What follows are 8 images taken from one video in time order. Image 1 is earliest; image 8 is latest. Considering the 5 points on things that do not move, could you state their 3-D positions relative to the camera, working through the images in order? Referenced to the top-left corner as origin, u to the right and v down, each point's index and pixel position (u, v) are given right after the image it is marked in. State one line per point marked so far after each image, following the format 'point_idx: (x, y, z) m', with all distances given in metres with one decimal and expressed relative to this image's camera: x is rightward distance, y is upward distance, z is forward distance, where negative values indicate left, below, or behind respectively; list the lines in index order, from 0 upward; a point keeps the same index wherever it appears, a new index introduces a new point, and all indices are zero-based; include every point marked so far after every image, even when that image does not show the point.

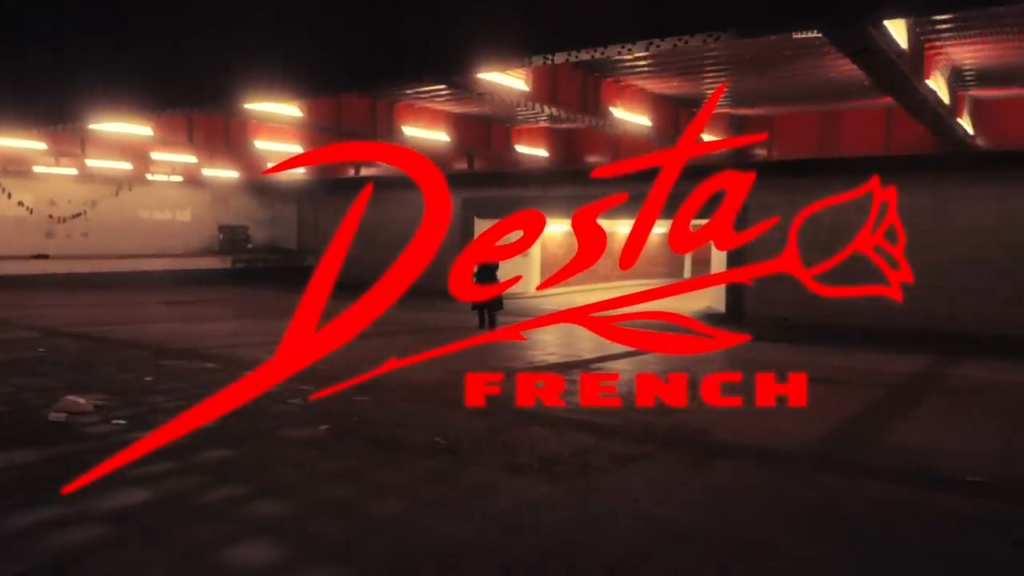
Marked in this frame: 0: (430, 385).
0: (-1.1, -1.1, +10.6) m
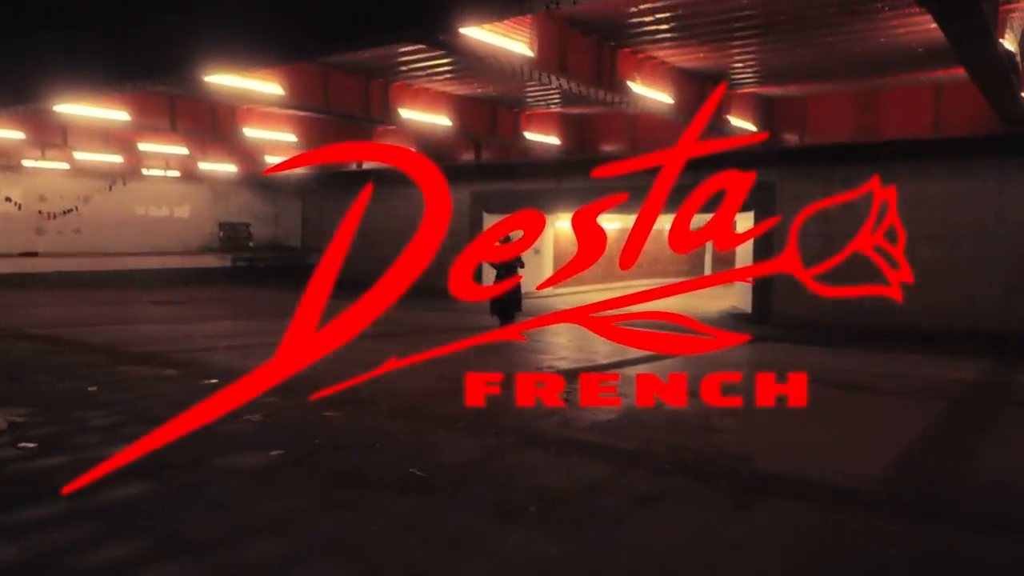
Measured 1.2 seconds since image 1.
0: (-1.1, -1.1, +9.3) m
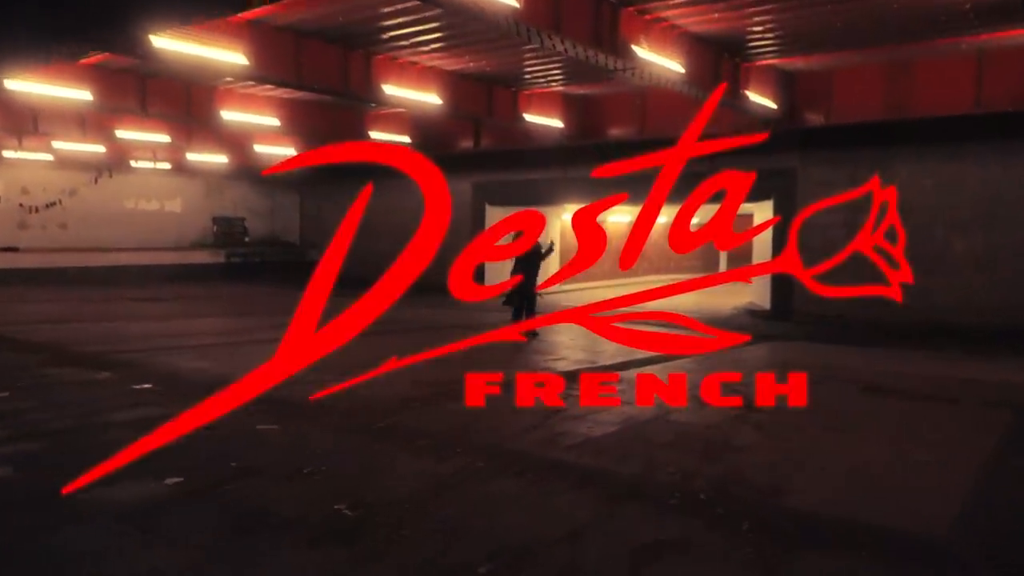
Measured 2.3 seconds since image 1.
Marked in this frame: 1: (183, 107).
0: (-1.2, -1.0, +8.0) m
1: (-6.2, +3.4, +15.0) m
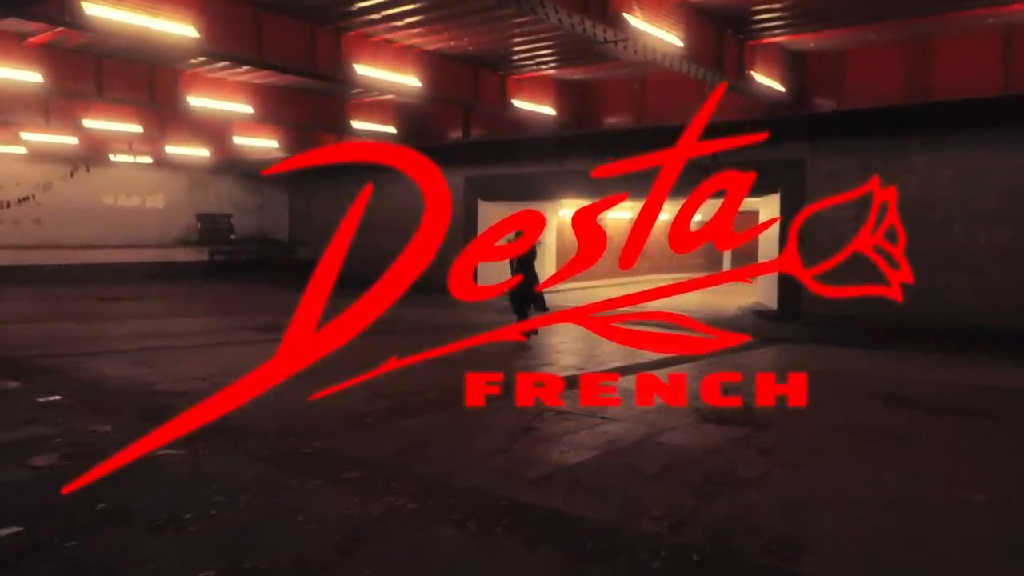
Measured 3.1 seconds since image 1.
0: (-1.5, -1.0, +6.9) m
1: (-6.4, +3.4, +14.0) m
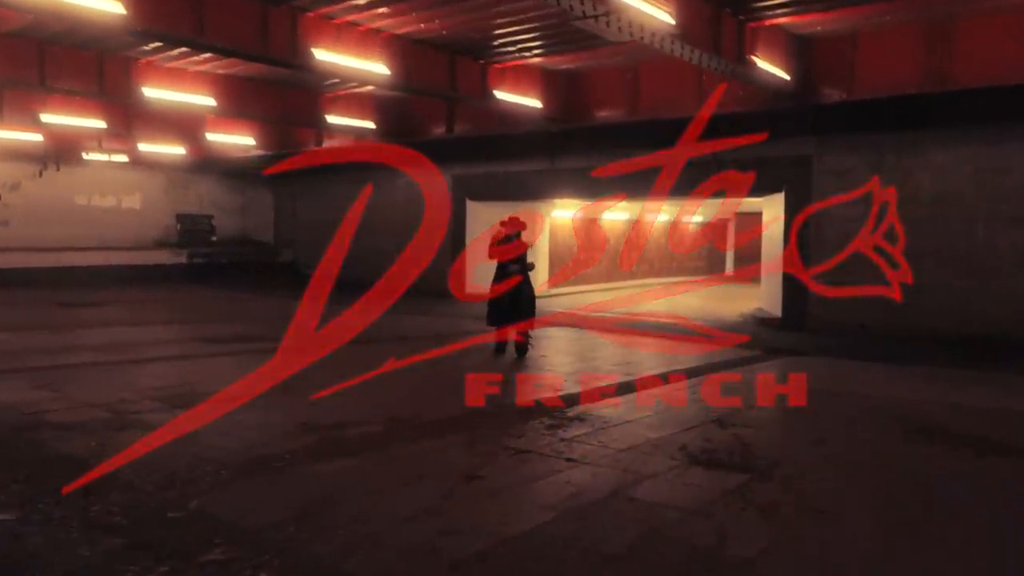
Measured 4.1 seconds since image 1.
0: (-1.8, -1.1, +5.8) m
1: (-6.7, +3.3, +12.9) m
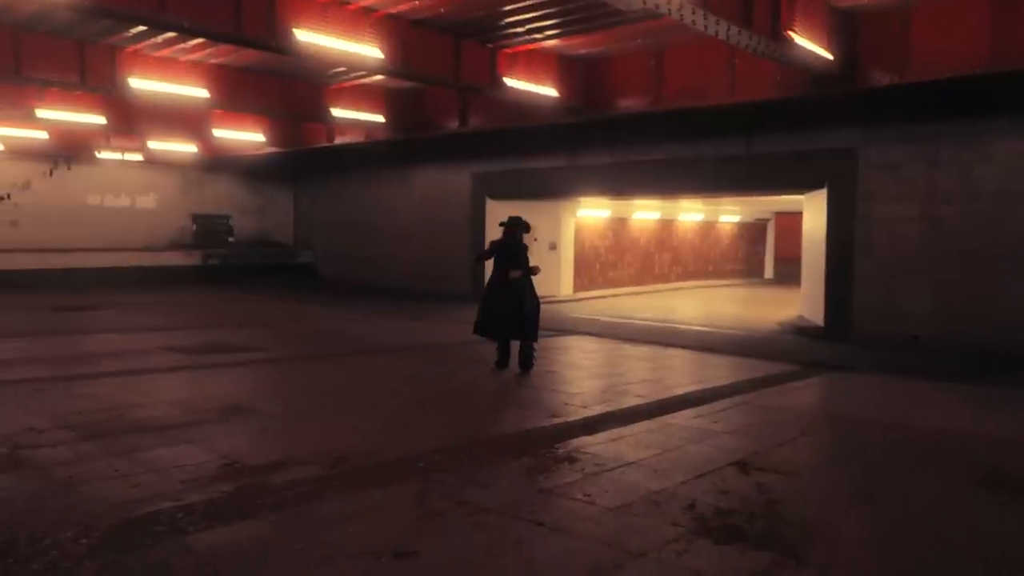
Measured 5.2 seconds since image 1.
0: (-2.0, -1.1, +4.8) m
1: (-6.6, +3.3, +12.1) m
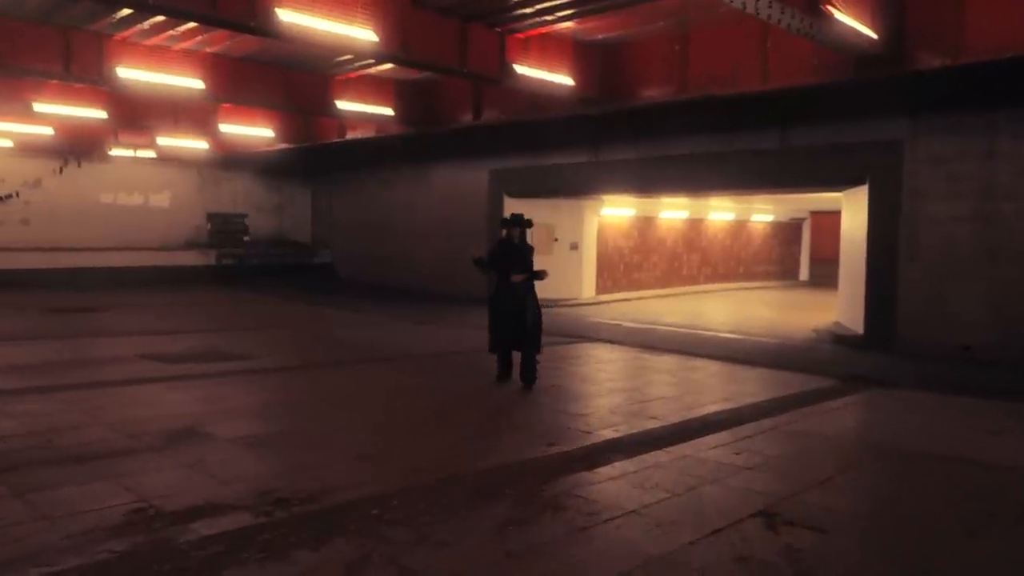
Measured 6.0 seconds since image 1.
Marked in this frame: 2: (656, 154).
0: (-2.2, -1.2, +3.9) m
1: (-6.4, +3.2, +11.4) m
2: (+2.7, +2.5, +15.2) m
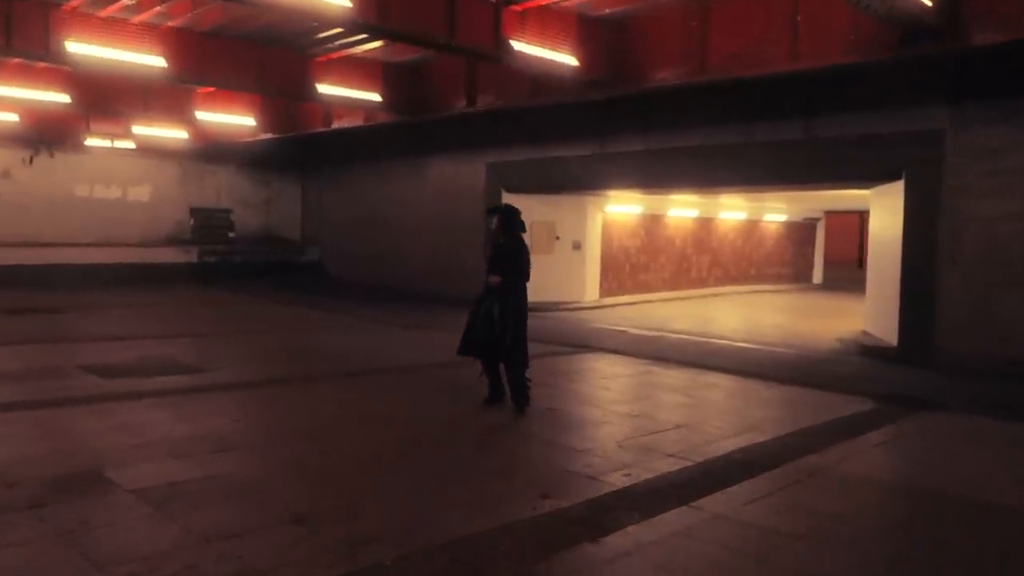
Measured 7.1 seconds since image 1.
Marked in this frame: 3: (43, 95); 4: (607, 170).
0: (-2.3, -1.2, +2.7) m
1: (-6.5, +3.2, +10.2) m
2: (+2.7, +2.5, +13.9) m
3: (-8.4, +3.5, +14.4) m
4: (+1.7, +2.2, +14.8) m
